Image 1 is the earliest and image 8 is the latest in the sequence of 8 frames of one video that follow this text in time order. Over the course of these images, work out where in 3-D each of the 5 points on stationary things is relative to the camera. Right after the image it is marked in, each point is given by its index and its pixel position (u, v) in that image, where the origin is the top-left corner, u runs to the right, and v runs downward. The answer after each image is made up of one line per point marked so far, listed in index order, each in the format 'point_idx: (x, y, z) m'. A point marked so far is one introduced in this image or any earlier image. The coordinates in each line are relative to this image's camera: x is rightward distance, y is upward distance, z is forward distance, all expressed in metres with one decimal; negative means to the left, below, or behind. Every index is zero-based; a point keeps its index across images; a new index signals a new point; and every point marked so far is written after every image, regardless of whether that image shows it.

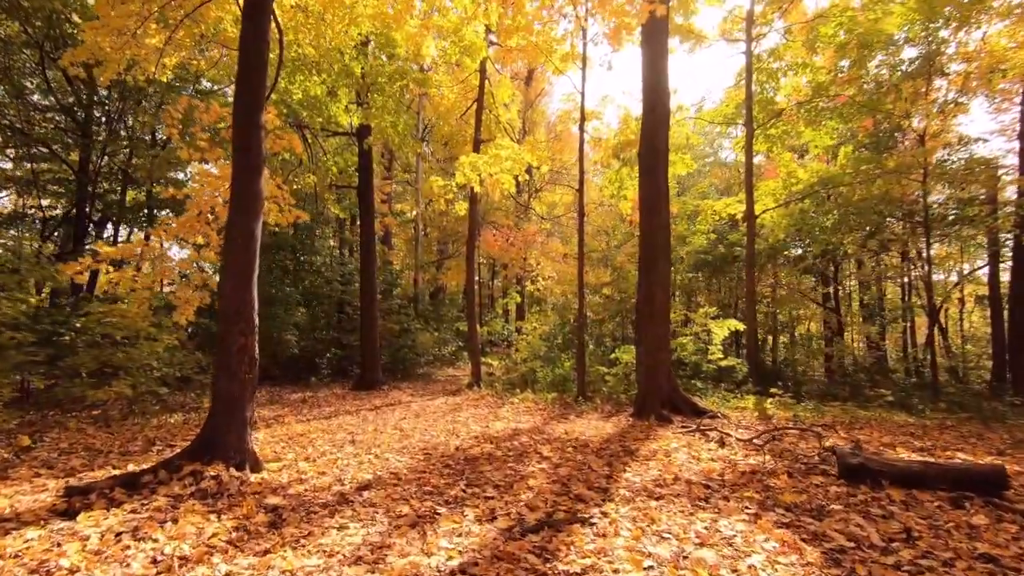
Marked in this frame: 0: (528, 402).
0: (+0.3, -2.3, +10.0) m
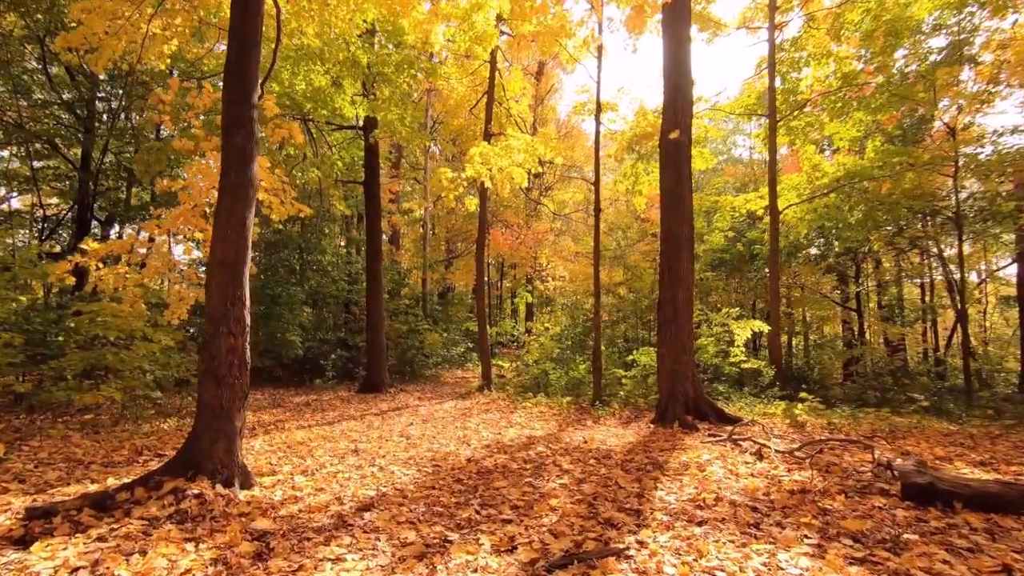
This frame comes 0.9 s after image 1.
0: (+0.6, -2.2, +9.5) m
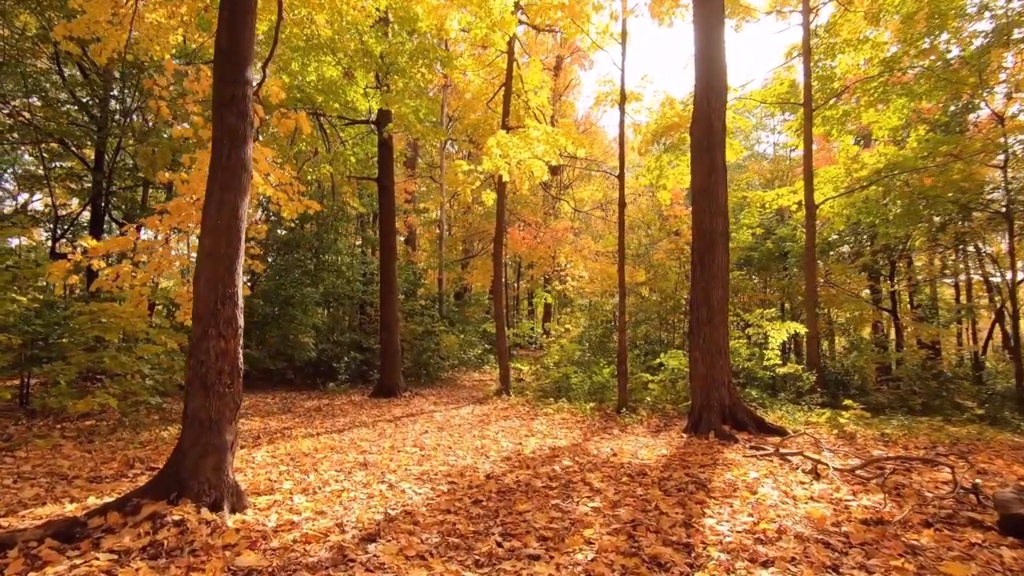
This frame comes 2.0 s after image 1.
0: (+0.9, -2.2, +8.9) m
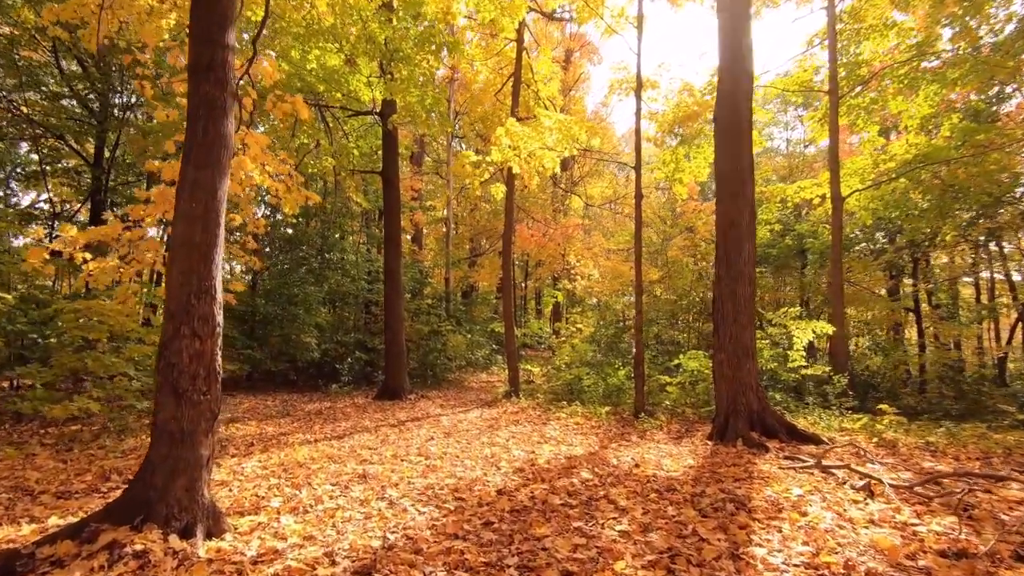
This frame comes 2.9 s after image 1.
0: (+1.1, -2.2, +8.4) m
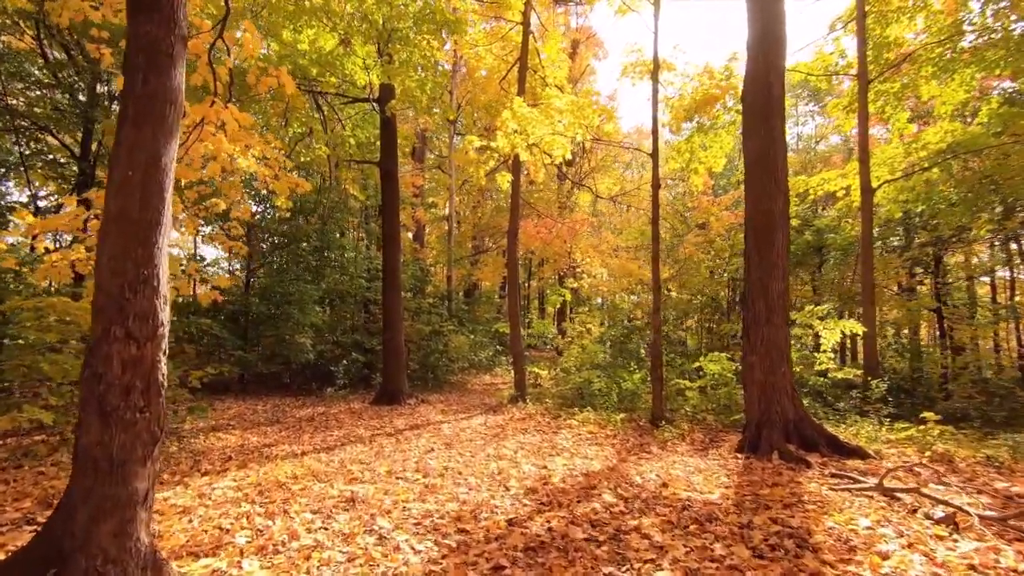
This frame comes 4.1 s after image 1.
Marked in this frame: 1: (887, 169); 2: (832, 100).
0: (+1.2, -2.1, +7.8) m
1: (+8.6, +2.7, +11.5) m
2: (+7.8, +4.6, +12.3) m
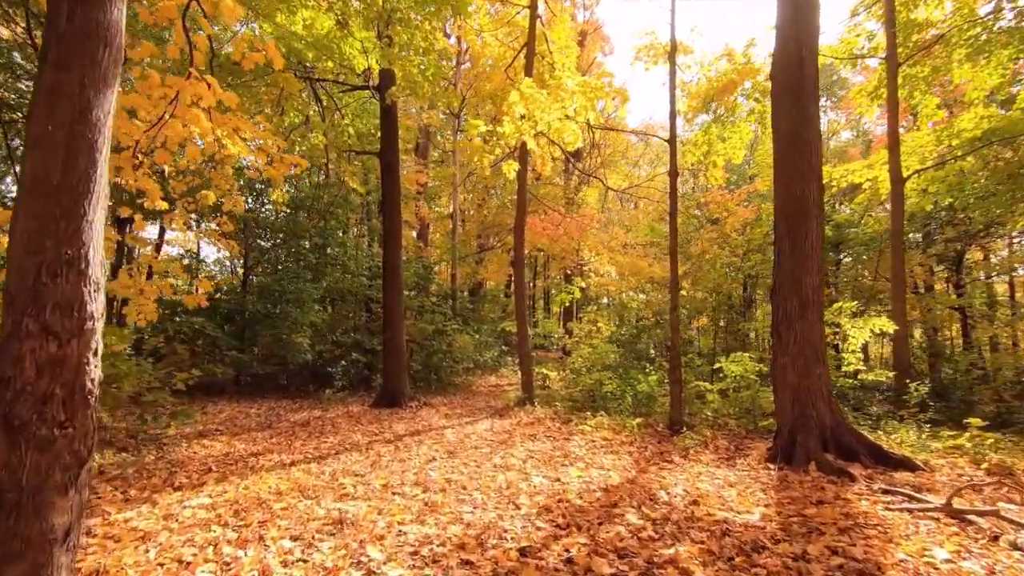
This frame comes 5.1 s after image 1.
0: (+1.3, -2.1, +7.2) m
1: (+8.7, +2.8, +10.9) m
2: (+8.0, +4.7, +11.7) m
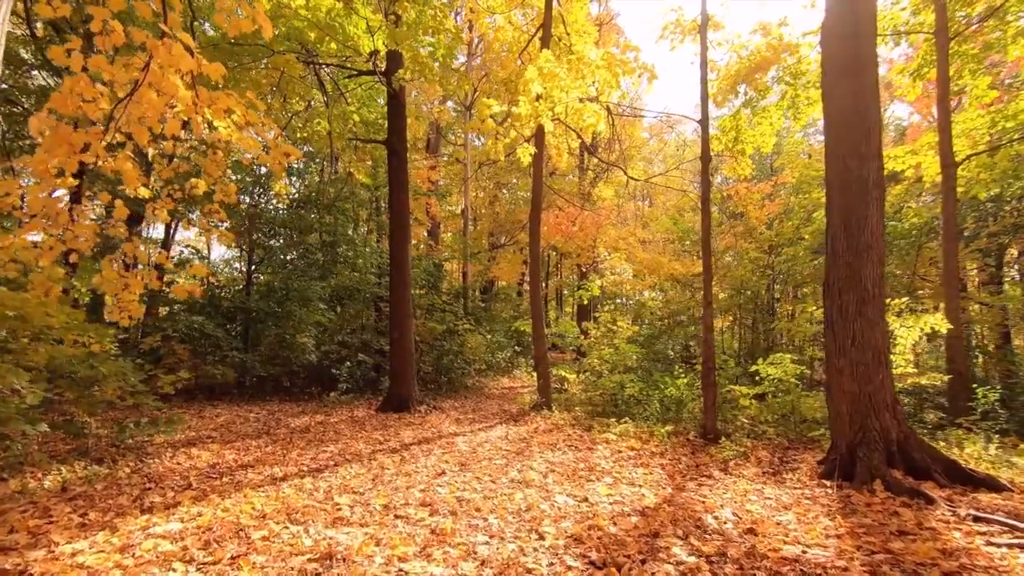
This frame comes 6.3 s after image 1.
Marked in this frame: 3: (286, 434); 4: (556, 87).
0: (+1.6, -2.0, +6.6) m
1: (+9.0, +2.9, +10.1) m
2: (+8.3, +4.7, +10.9) m
3: (-3.1, -2.0, +6.9) m
4: (+0.6, +3.0, +7.6) m
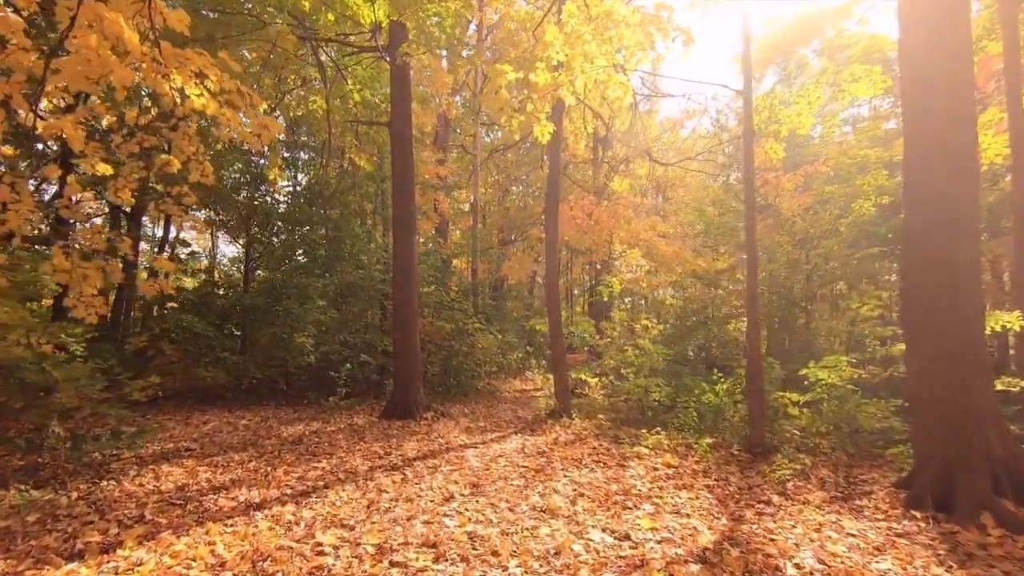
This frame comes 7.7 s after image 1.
0: (+1.8, -1.9, +5.7) m
1: (+9.3, +3.0, +9.1) m
2: (+8.6, +4.8, +10.0) m
3: (-2.9, -1.9, +6.1) m
4: (+0.8, +3.1, +6.7) m
